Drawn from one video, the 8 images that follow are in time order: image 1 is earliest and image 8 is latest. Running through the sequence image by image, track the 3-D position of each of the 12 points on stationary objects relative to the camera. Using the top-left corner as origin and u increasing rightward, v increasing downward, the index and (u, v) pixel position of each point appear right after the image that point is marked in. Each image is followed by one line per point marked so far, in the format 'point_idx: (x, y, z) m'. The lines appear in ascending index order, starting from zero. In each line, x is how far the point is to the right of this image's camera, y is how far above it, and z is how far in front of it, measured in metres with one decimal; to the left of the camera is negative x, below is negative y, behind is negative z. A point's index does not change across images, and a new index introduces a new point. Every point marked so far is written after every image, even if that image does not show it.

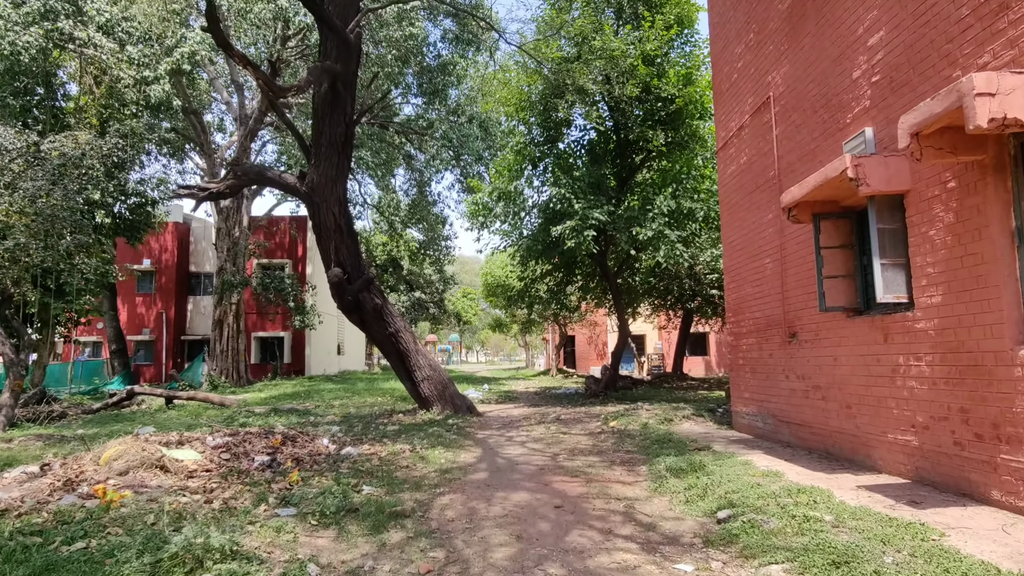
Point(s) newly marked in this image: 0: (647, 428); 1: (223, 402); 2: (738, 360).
0: (+1.5, -1.6, +7.9) m
1: (-5.4, -2.1, +12.9) m
2: (+2.4, -0.8, +7.3) m
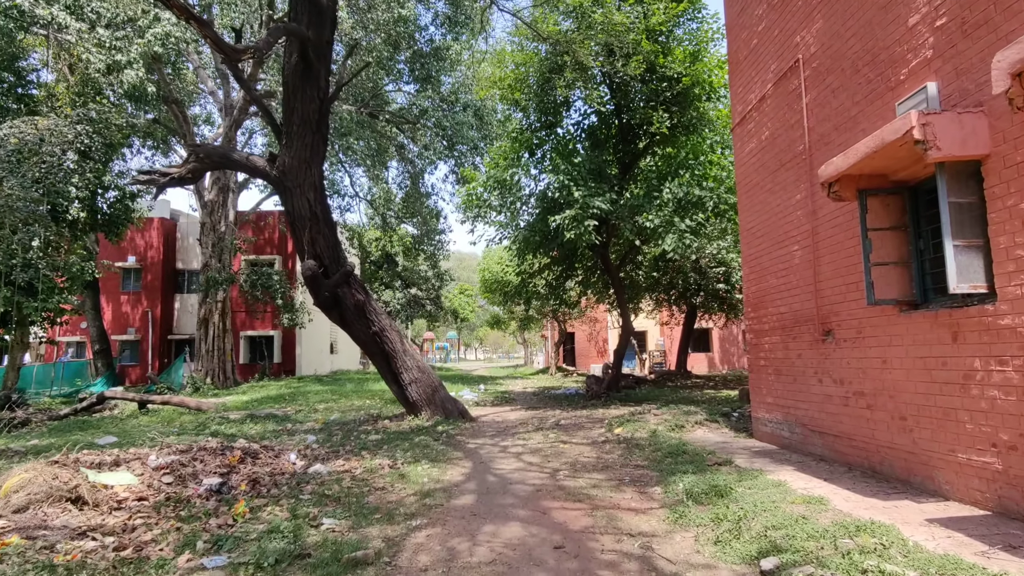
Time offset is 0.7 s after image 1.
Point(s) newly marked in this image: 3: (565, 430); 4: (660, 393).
0: (+1.5, -1.5, +7.1) m
1: (-5.5, -2.1, +12.1) m
2: (+2.3, -0.7, +6.5) m
3: (+0.6, -1.7, +8.3) m
4: (+3.1, -2.2, +14.5) m
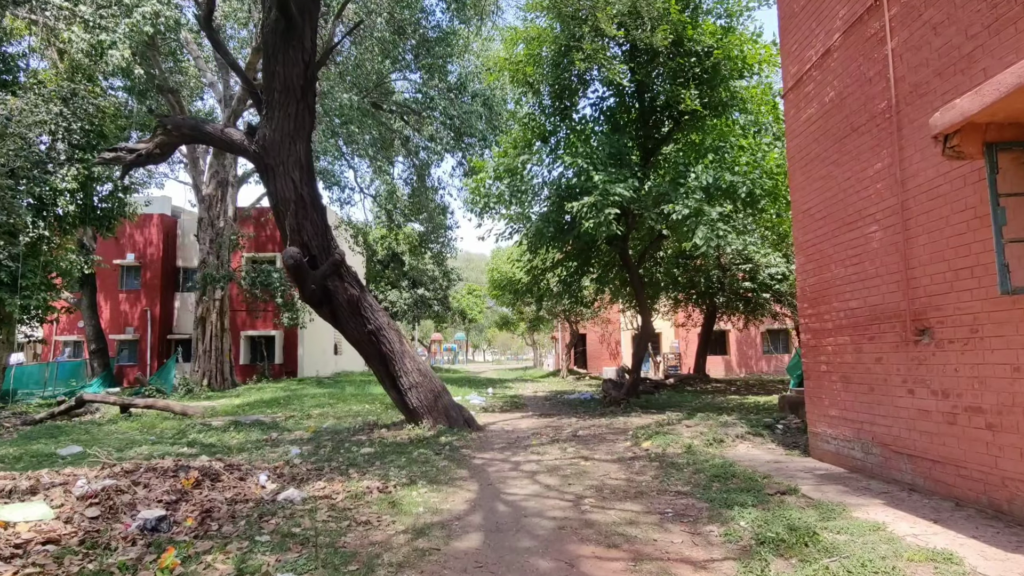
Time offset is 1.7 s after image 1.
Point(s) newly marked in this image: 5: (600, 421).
0: (+1.6, -1.5, +6.1) m
1: (-5.3, -2.0, +11.2) m
2: (+2.4, -0.6, +5.5) m
3: (+0.8, -1.6, +7.3) m
4: (+3.3, -2.2, +13.4) m
5: (+1.2, -1.8, +9.3) m
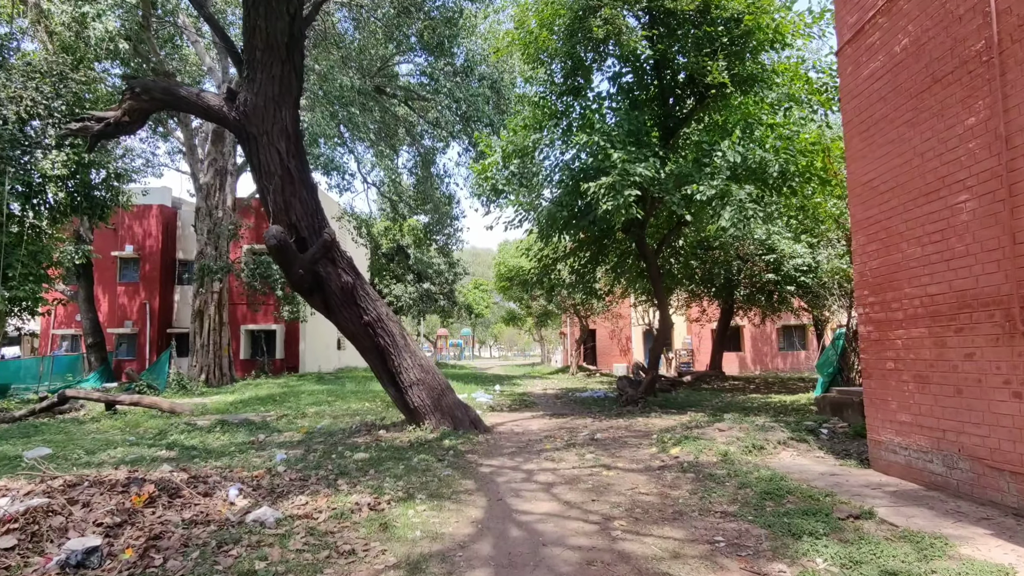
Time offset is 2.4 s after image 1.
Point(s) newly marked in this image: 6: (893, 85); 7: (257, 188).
0: (+1.7, -1.3, +5.3) m
1: (-5.1, -1.8, +10.5) m
2: (+2.5, -0.5, +4.7) m
3: (+0.9, -1.5, +6.5) m
4: (+3.5, -2.0, +12.7) m
5: (+1.3, -1.7, +8.5) m
6: (+2.5, +1.3, +4.5) m
7: (-2.3, +0.9, +6.3) m
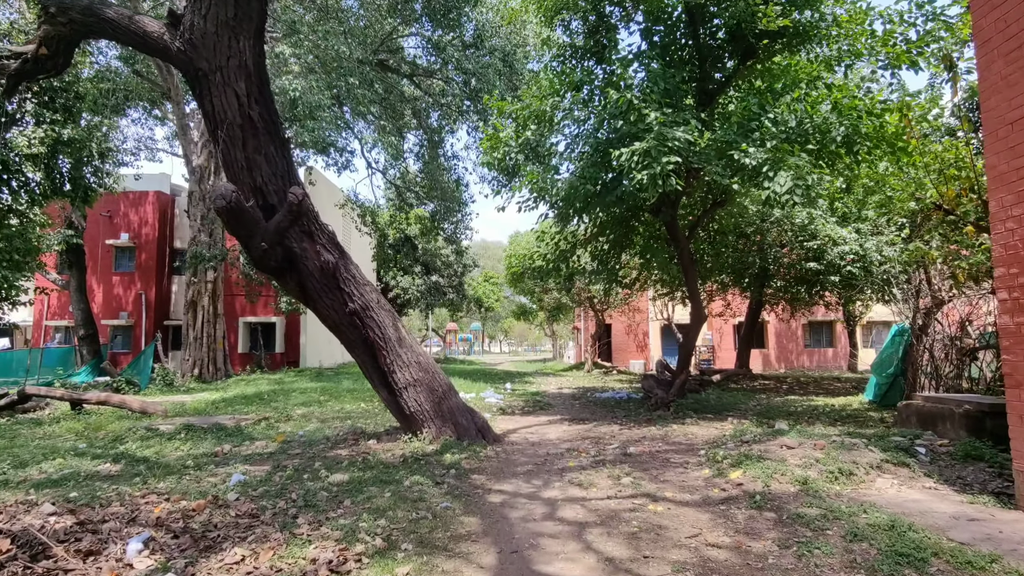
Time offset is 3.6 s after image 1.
0: (+1.8, -1.2, +4.1) m
1: (-5.0, -1.6, +9.3) m
2: (+2.6, -0.4, +3.4) m
3: (+1.0, -1.4, +5.2) m
4: (+3.7, -1.9, +11.4) m
5: (+1.5, -1.5, +7.2) m
6: (+2.6, +1.5, +3.2) m
7: (-2.2, +1.1, +5.0) m
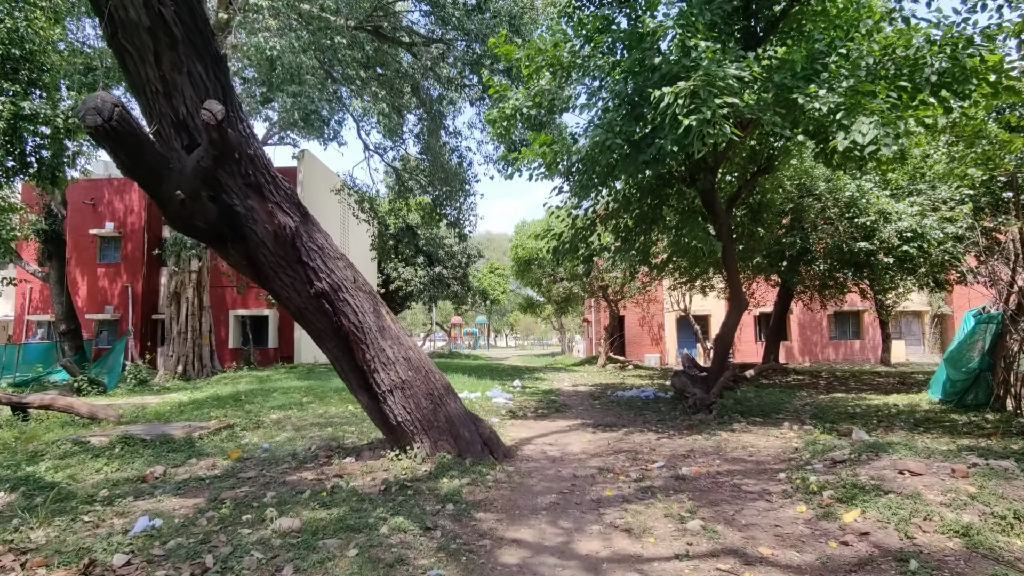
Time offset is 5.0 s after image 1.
0: (+1.9, -1.0, +2.6) m
1: (-4.8, -1.5, +7.9) m
2: (+2.7, -0.2, +2.0) m
3: (+1.1, -1.2, +3.8) m
4: (+3.8, -1.6, +9.9) m
5: (+1.6, -1.3, +5.8) m
6: (+2.7, +1.6, +1.8) m
7: (-2.1, +1.2, +3.6) m
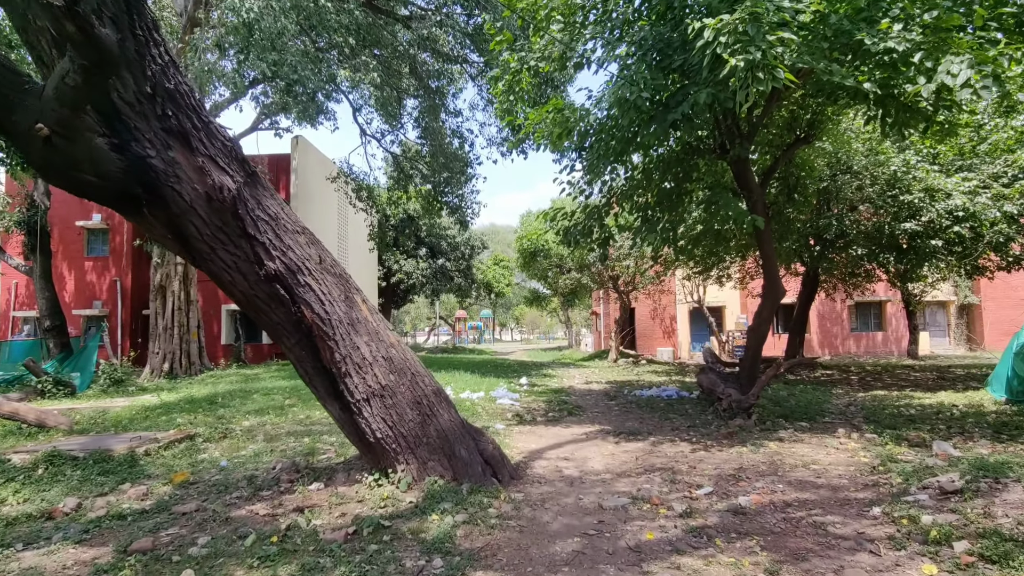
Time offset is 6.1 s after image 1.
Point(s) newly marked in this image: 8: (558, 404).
0: (+1.9, -0.9, +1.6) m
1: (-4.7, -1.4, +6.9) m
2: (+2.7, -0.1, +0.9) m
3: (+1.1, -1.1, +2.8) m
4: (+3.9, -1.4, +8.9) m
5: (+1.6, -1.2, +4.8) m
6: (+2.7, +1.7, +0.7) m
7: (-2.1, +1.3, +2.6) m
8: (+0.6, -1.5, +8.6) m
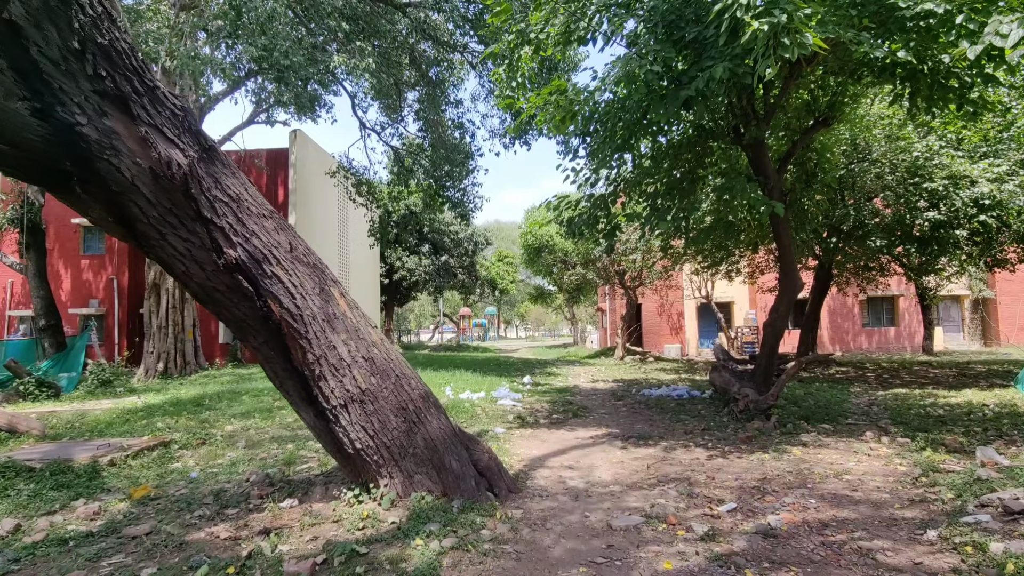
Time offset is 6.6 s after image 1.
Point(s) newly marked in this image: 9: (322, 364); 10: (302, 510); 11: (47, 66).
0: (+1.9, -0.9, +1.1) m
1: (-4.7, -1.3, +6.5) m
2: (+2.7, -0.1, +0.5) m
3: (+1.1, -1.0, +2.3) m
4: (+3.9, -1.3, +8.4) m
5: (+1.6, -1.1, +4.3) m
6: (+2.6, +1.8, +0.2) m
7: (-2.1, +1.3, +2.1) m
8: (+0.6, -1.4, +8.2) m
9: (-0.9, -0.4, +3.4) m
10: (-1.1, -1.1, +3.5) m
11: (-1.7, +0.8, +2.6) m
